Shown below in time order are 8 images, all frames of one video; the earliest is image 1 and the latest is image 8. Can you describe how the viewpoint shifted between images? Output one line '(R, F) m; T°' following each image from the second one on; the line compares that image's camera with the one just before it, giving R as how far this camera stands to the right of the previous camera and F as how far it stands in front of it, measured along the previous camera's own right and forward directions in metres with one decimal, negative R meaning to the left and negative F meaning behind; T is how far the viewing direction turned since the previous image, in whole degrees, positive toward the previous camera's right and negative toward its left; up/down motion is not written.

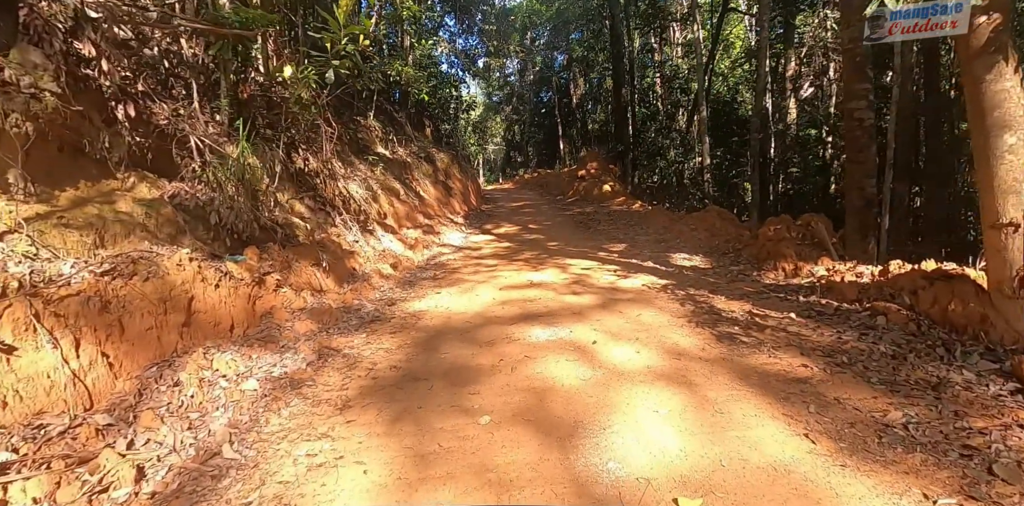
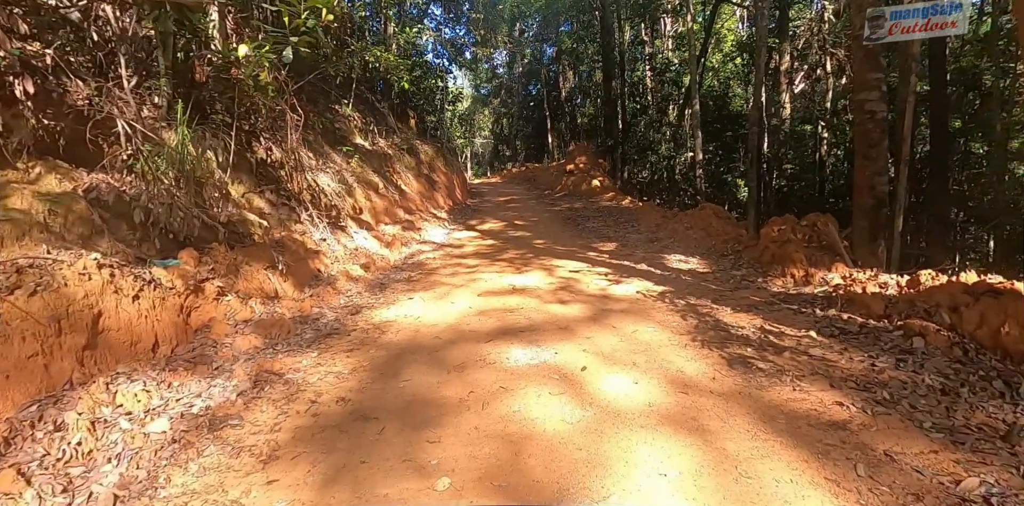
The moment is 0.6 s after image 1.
(+0.1, +0.7) m; +1°
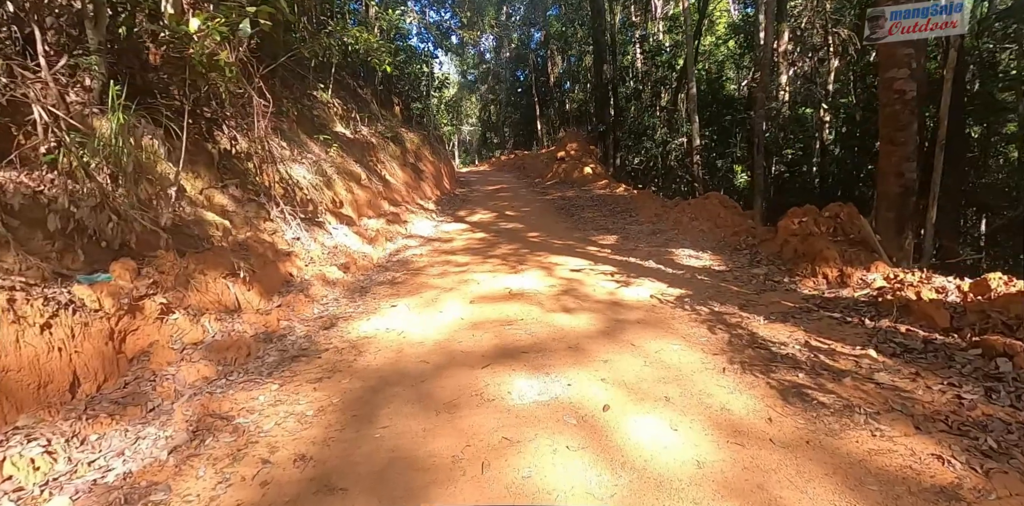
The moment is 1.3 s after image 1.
(-0.1, +0.7) m; +1°
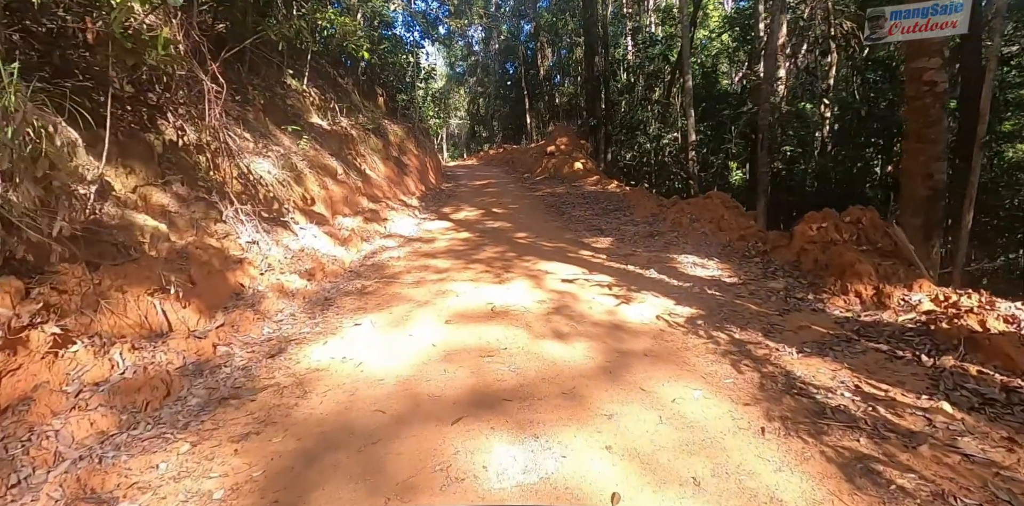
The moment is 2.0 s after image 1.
(0.0, +0.8) m; +1°
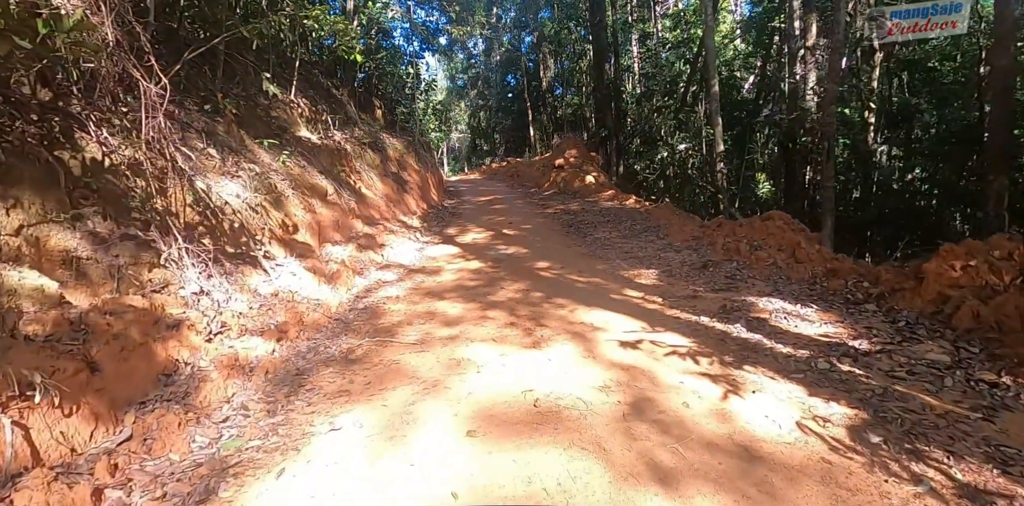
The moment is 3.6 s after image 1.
(-0.3, +1.6) m; 0°
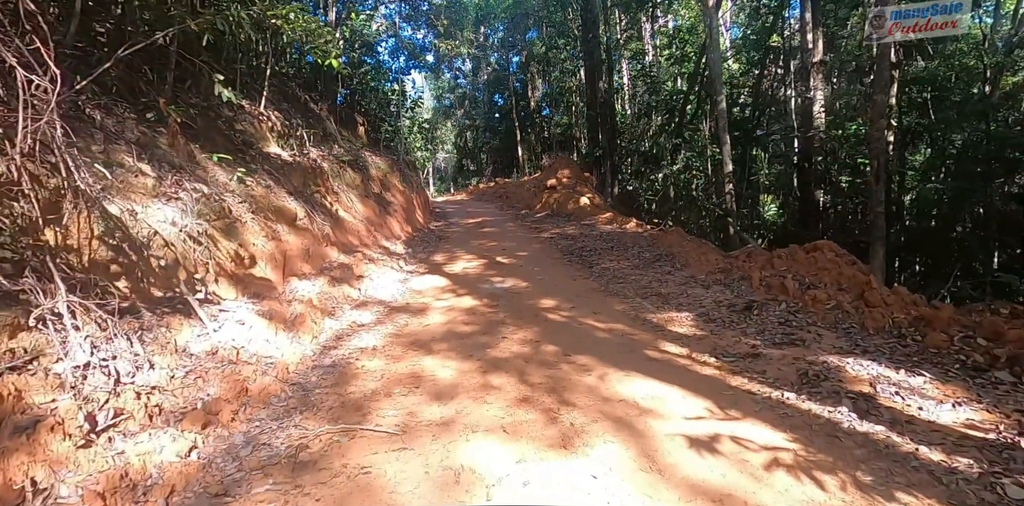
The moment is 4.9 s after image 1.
(-0.2, +1.3) m; +2°
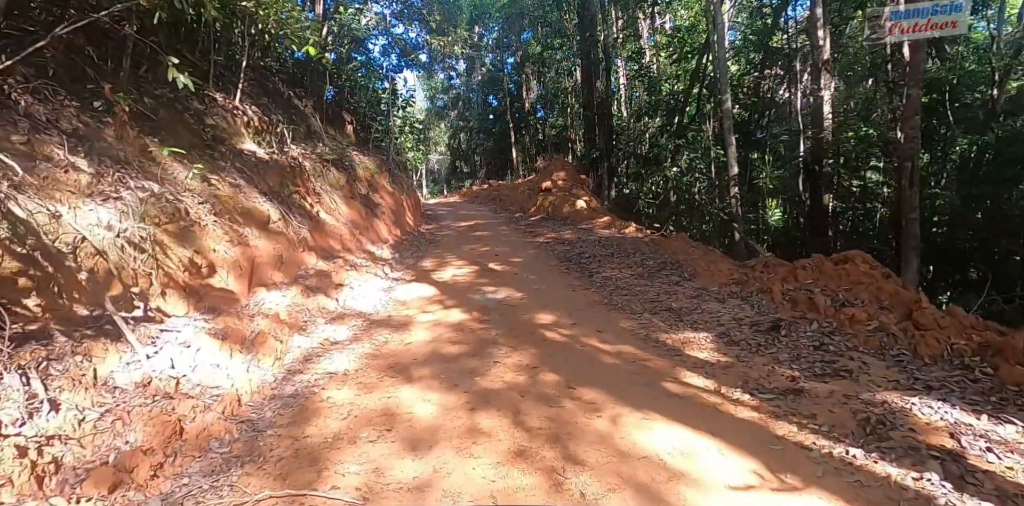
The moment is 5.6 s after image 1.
(0.0, +0.8) m; +1°
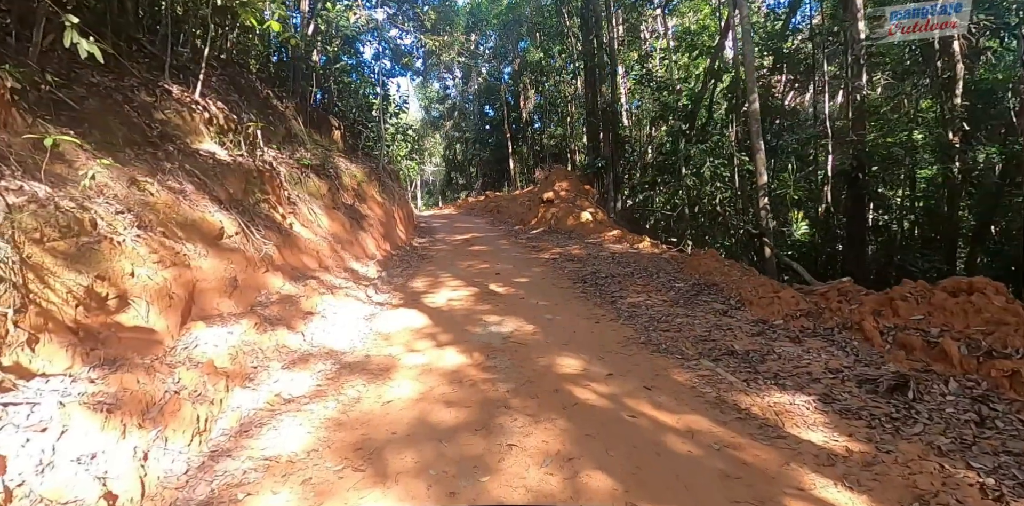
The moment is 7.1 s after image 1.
(-0.2, +1.5) m; +1°
